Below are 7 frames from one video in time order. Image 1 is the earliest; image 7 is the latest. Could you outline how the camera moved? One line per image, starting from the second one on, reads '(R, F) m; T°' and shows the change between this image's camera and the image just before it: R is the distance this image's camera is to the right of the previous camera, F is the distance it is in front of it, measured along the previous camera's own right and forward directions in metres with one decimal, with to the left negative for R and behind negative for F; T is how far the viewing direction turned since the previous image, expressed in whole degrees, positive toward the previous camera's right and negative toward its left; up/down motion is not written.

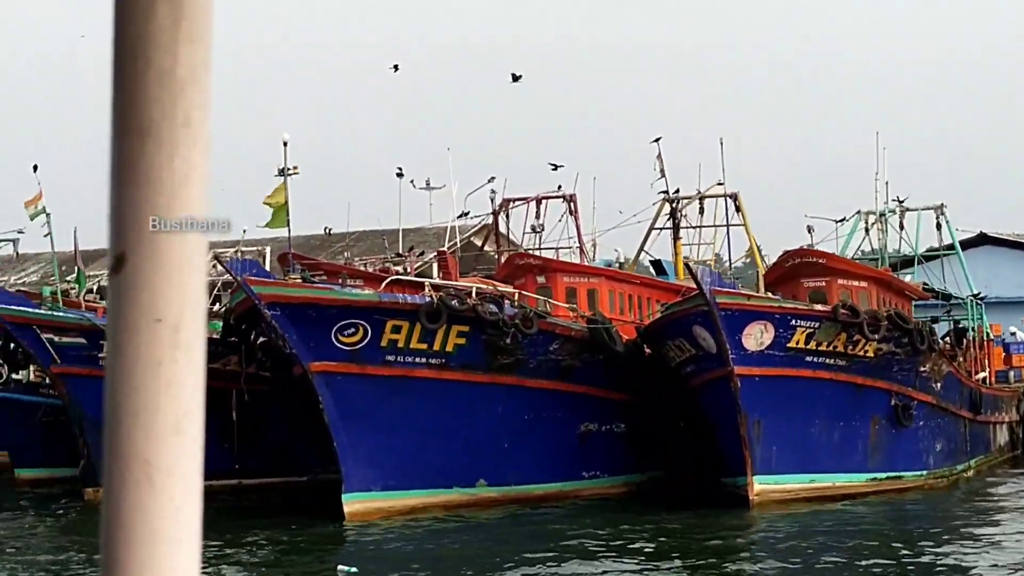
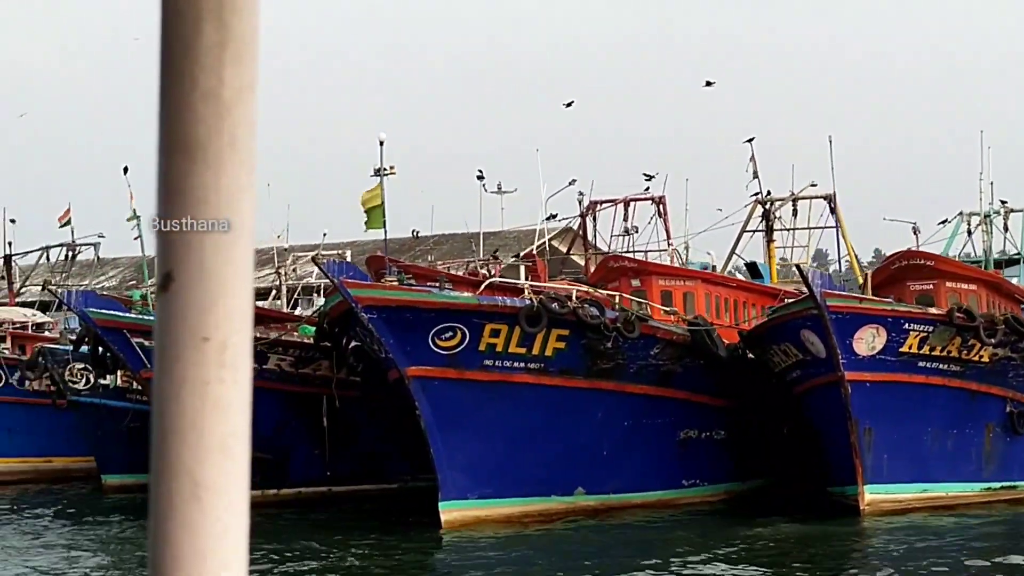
(-0.2, +0.3) m; -2°
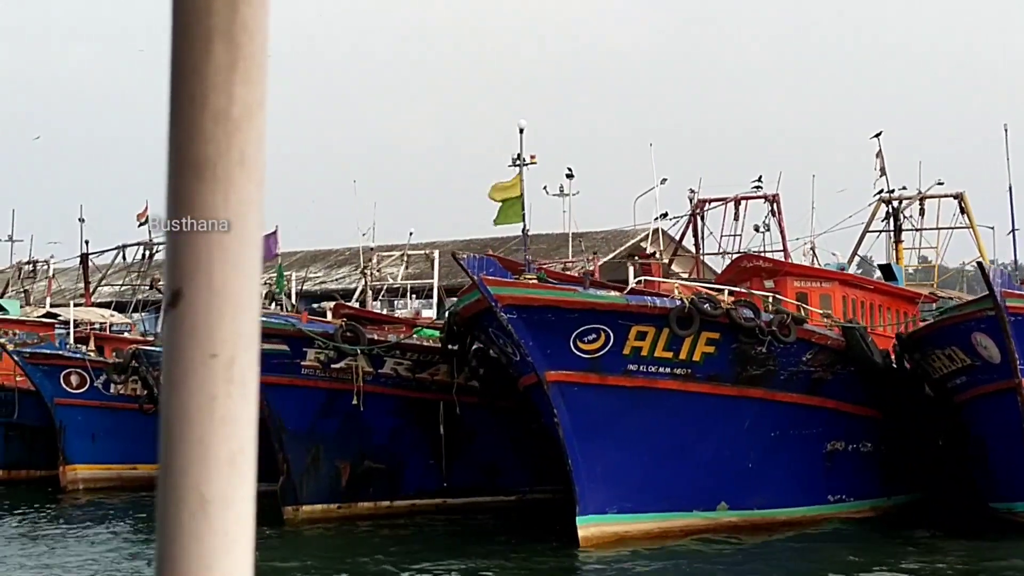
(-0.6, +0.7) m; -1°
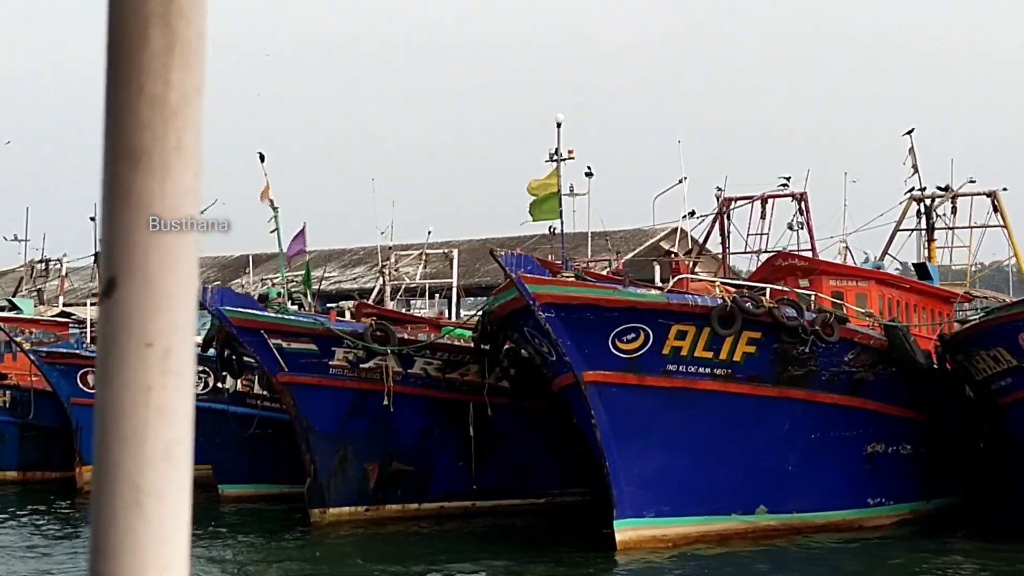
(-0.2, +0.2) m; 0°
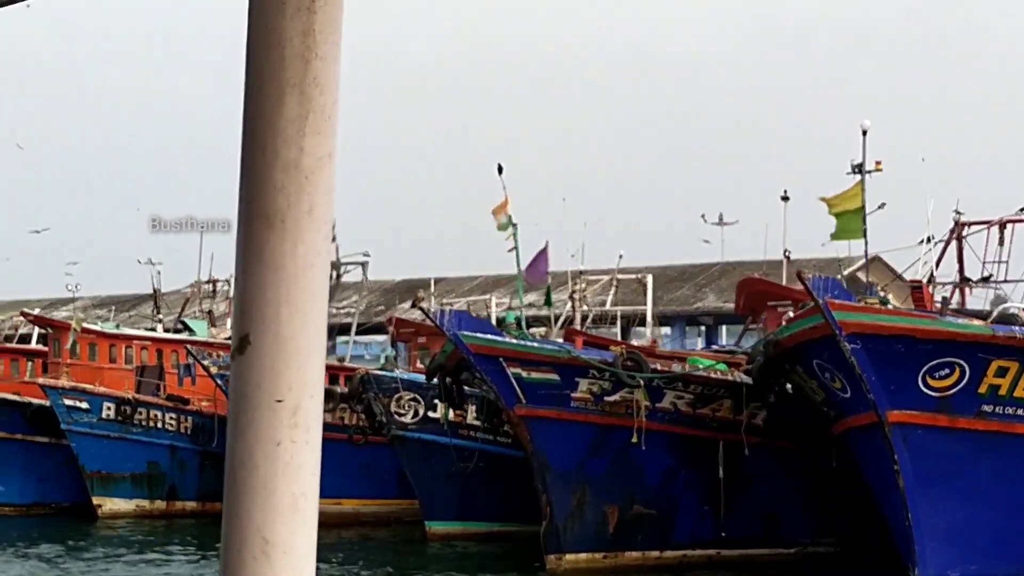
(-0.9, +1.0) m; -4°
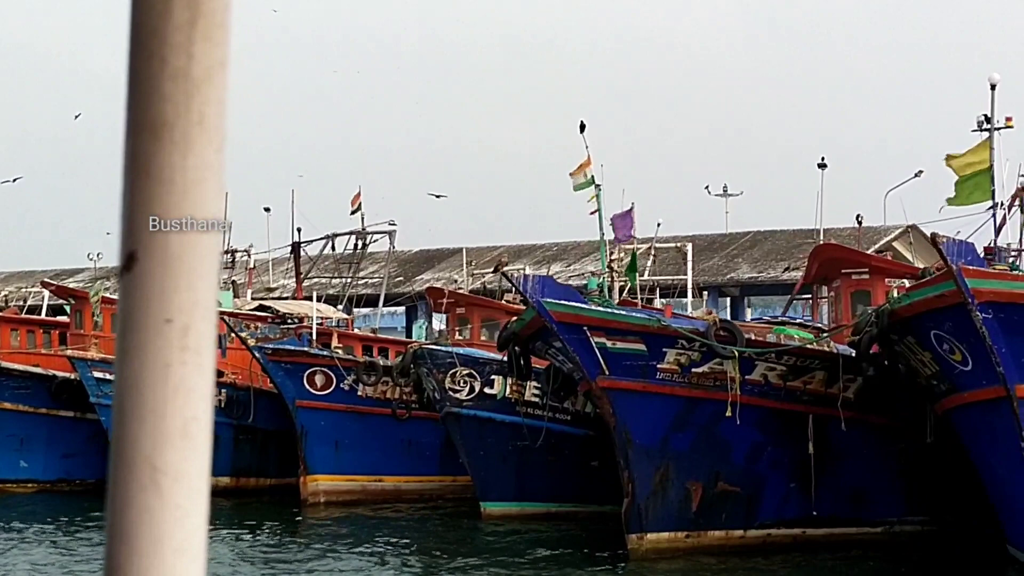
(-0.6, +0.5) m; +1°
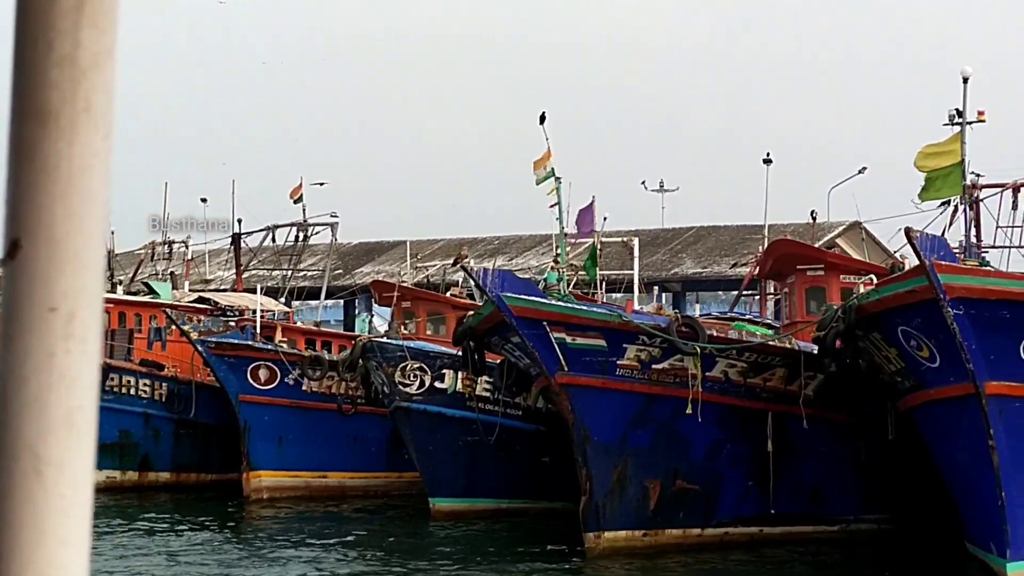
(-0.2, +0.2) m; +3°
